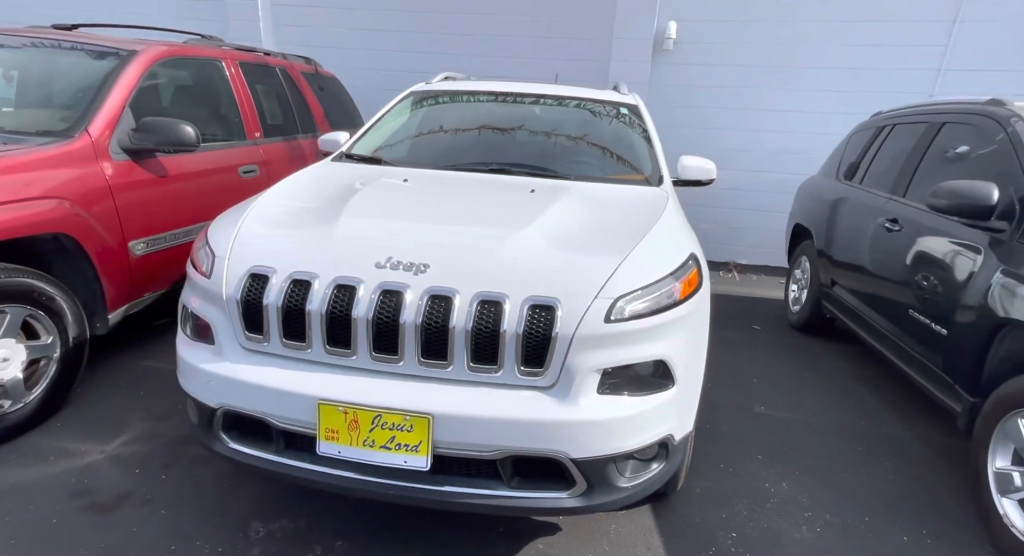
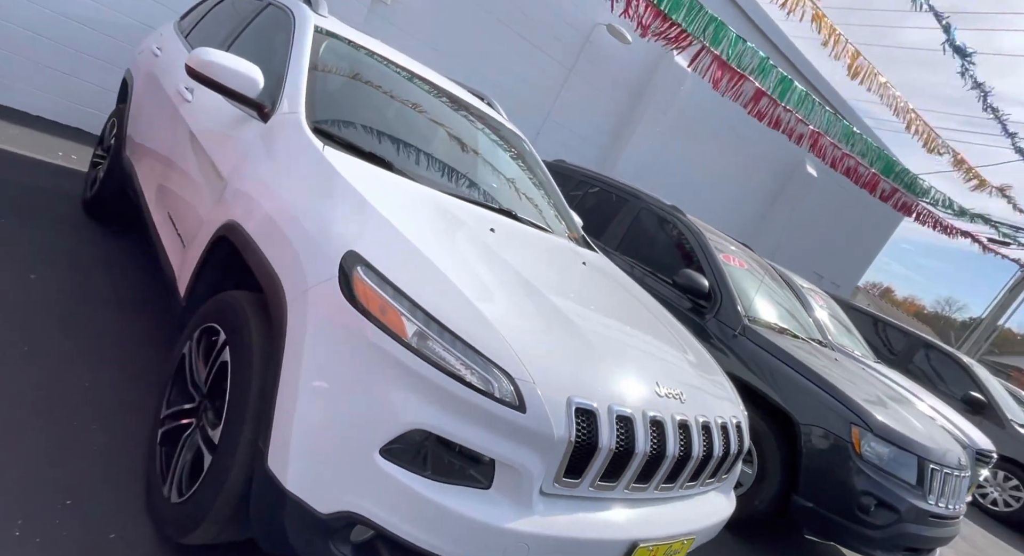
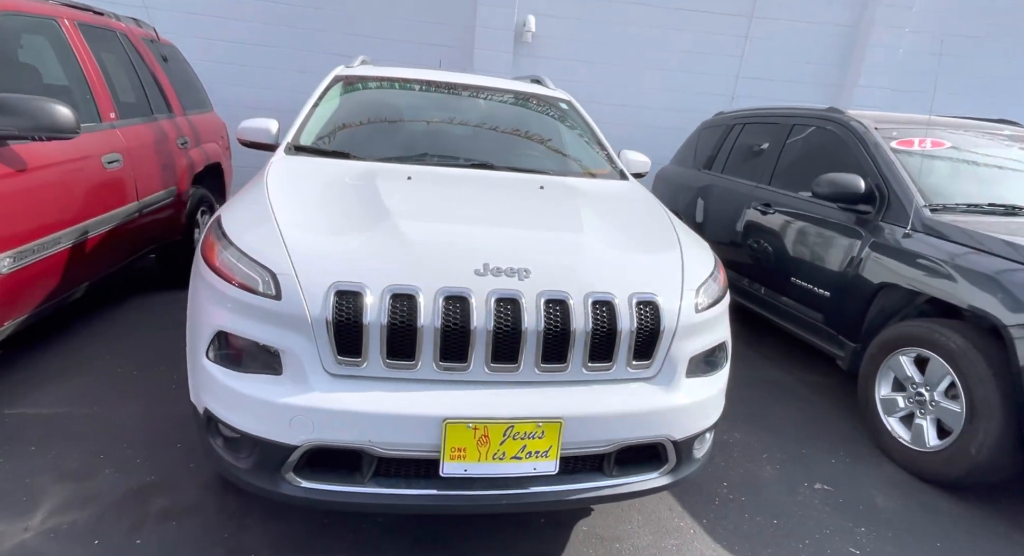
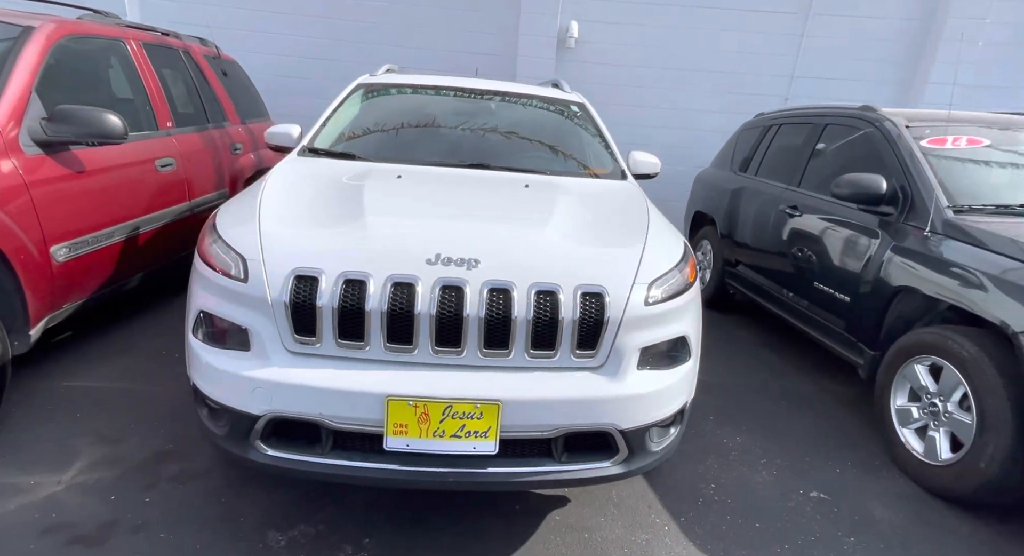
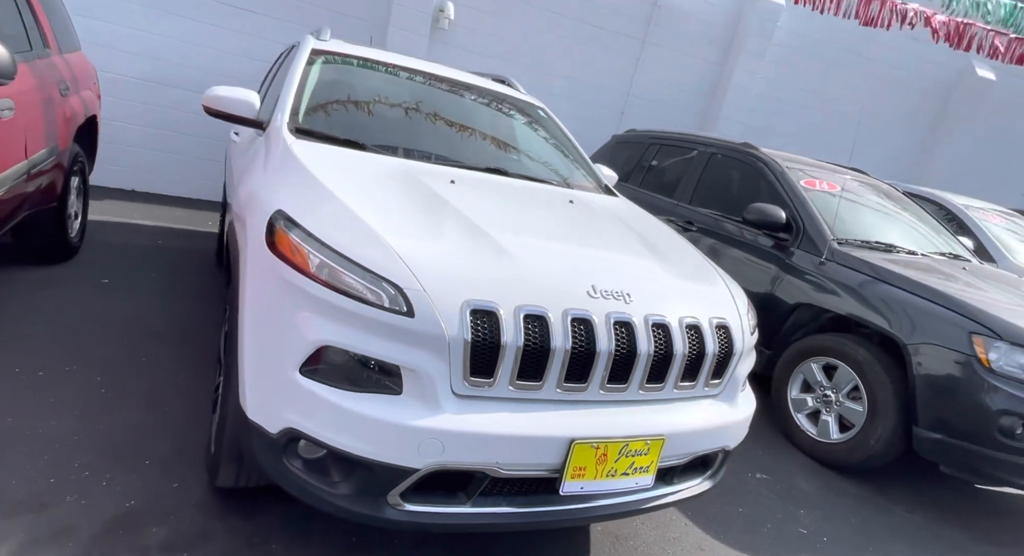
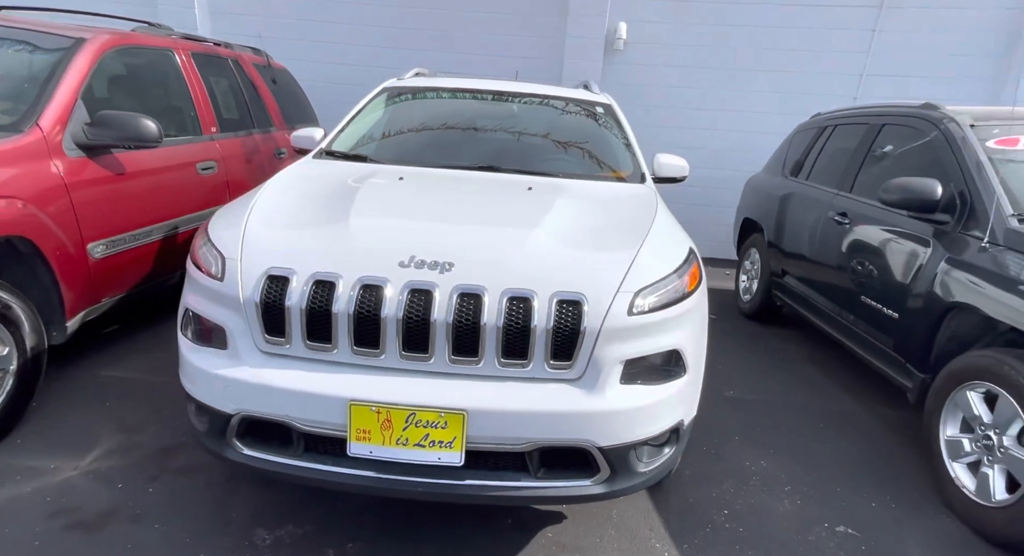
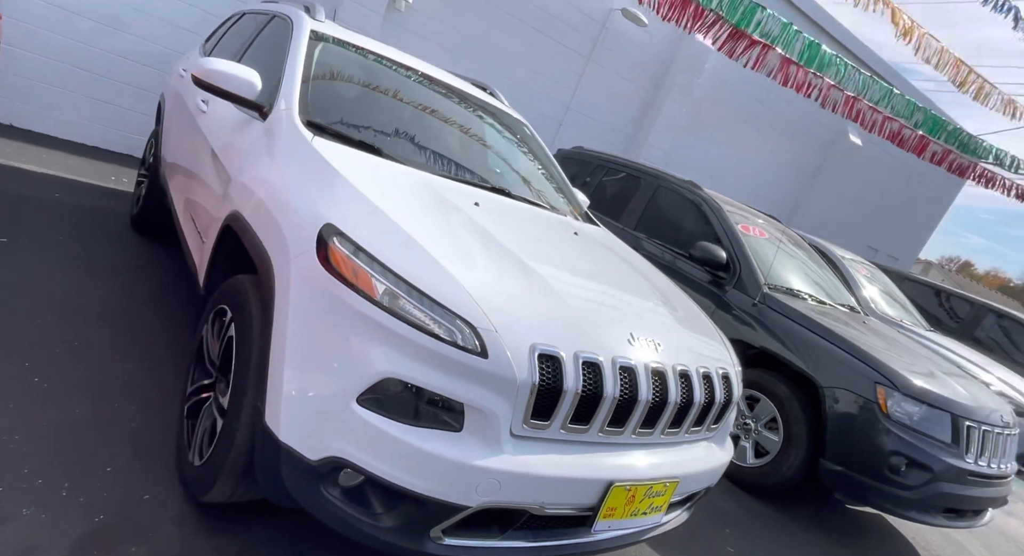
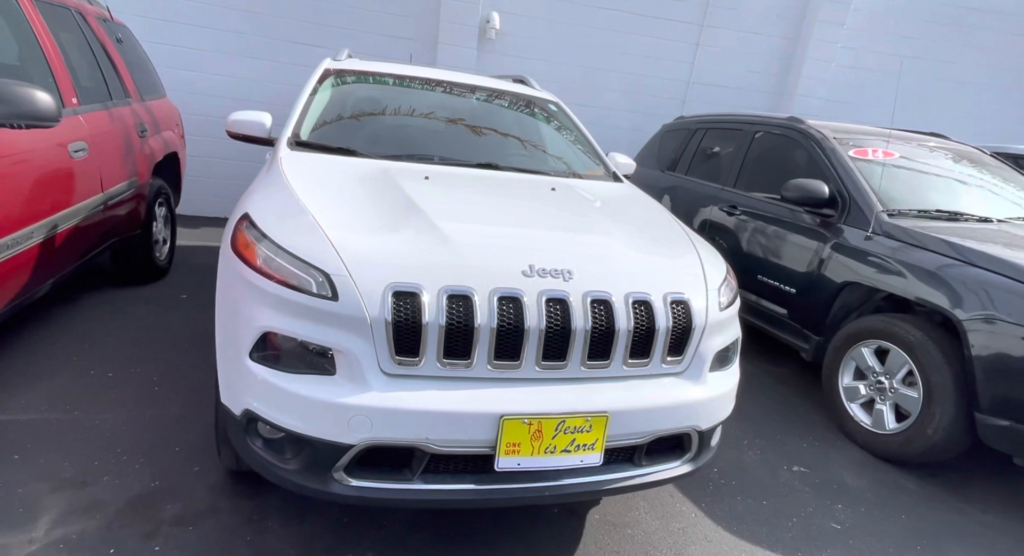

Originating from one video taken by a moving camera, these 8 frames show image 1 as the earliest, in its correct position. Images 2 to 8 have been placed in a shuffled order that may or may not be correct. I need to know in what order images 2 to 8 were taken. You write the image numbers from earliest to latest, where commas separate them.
6, 4, 3, 8, 5, 7, 2
